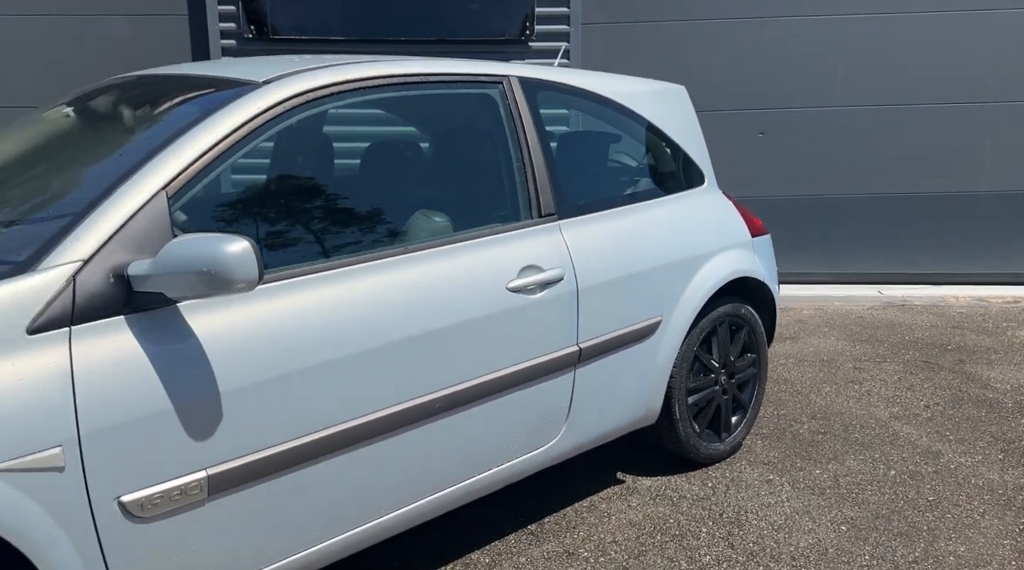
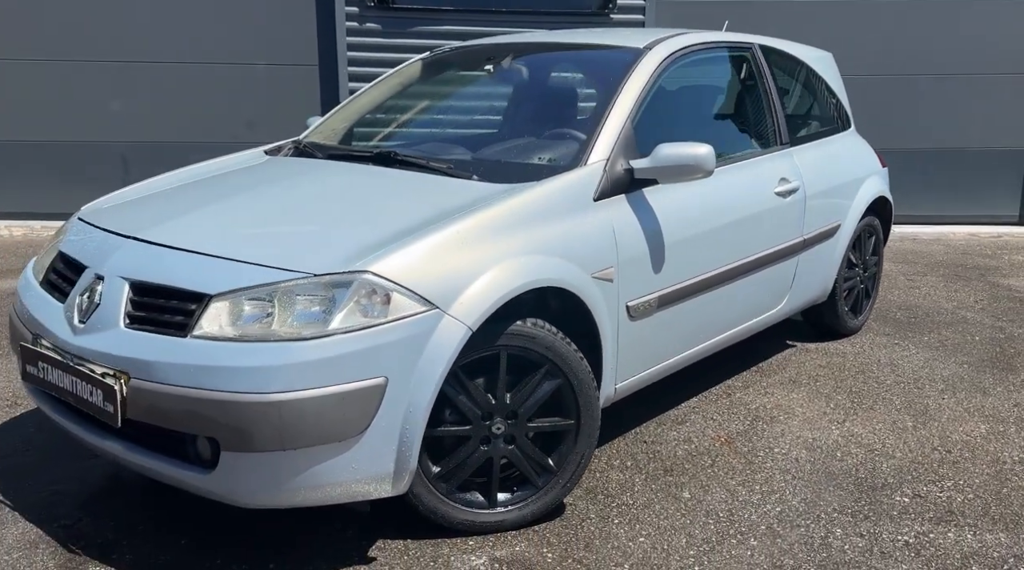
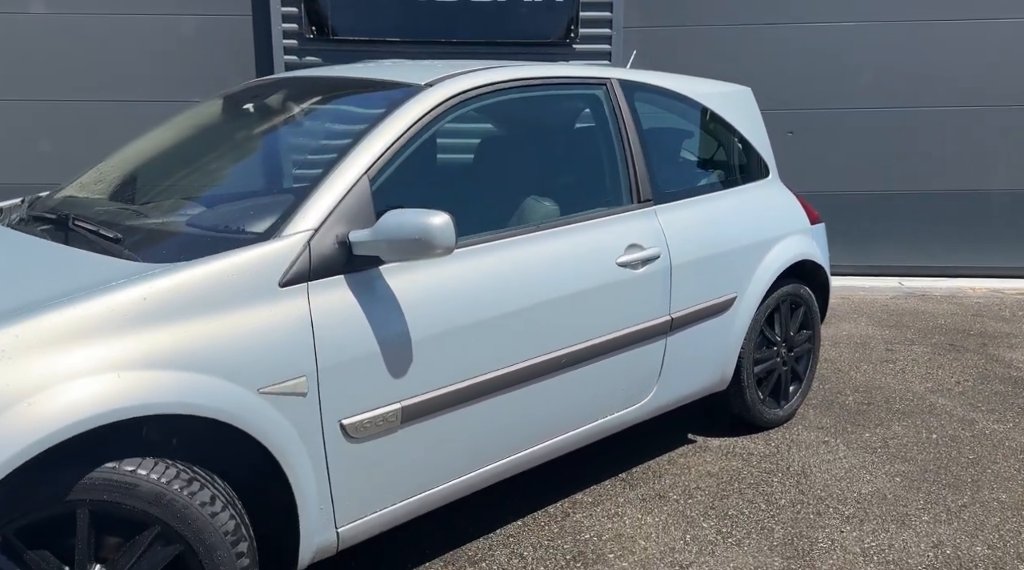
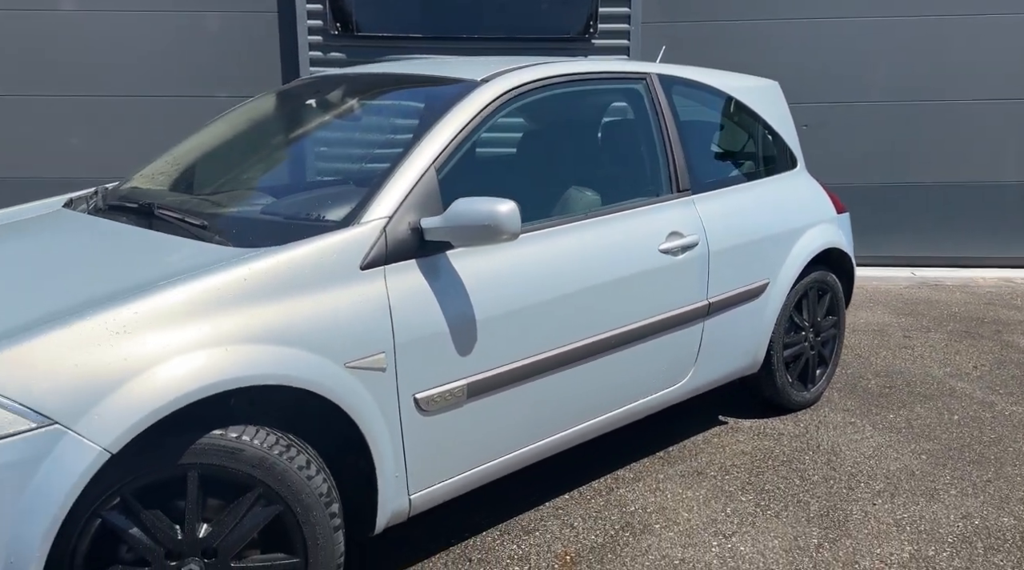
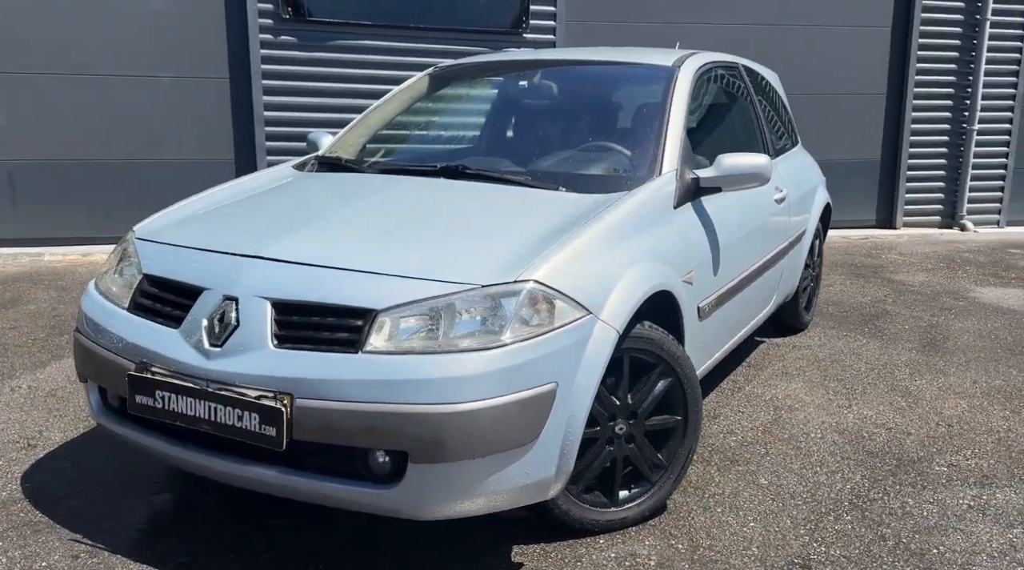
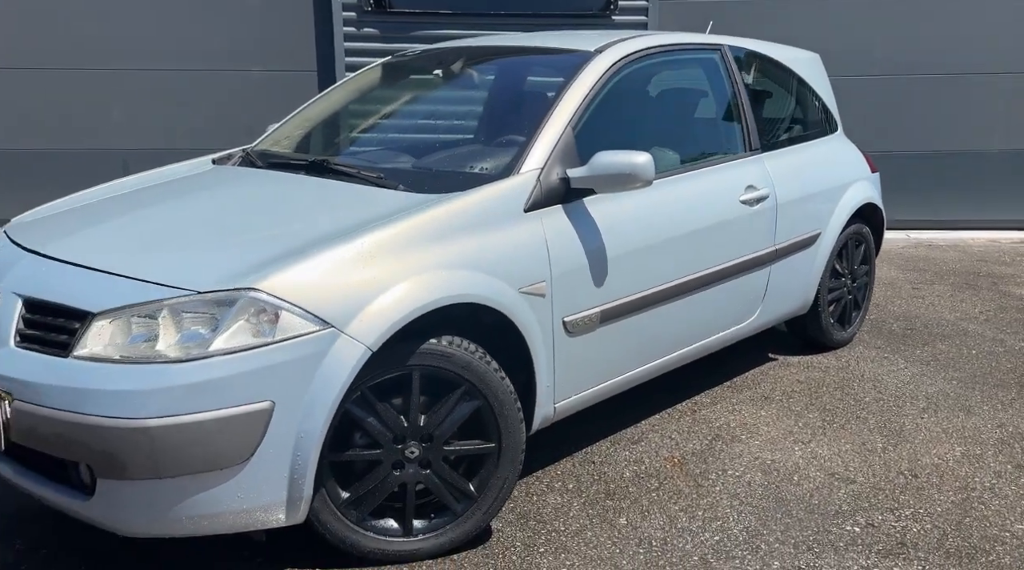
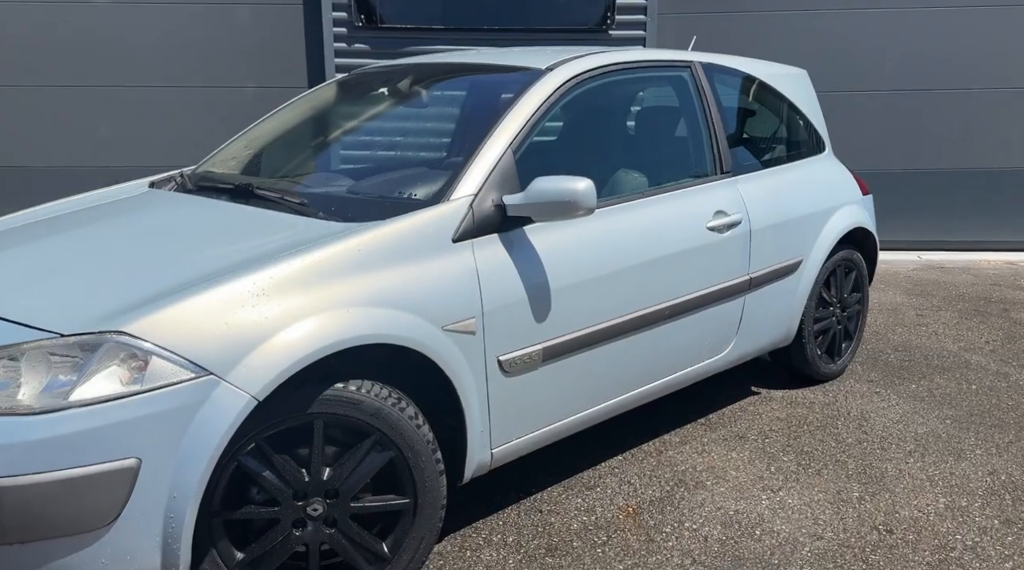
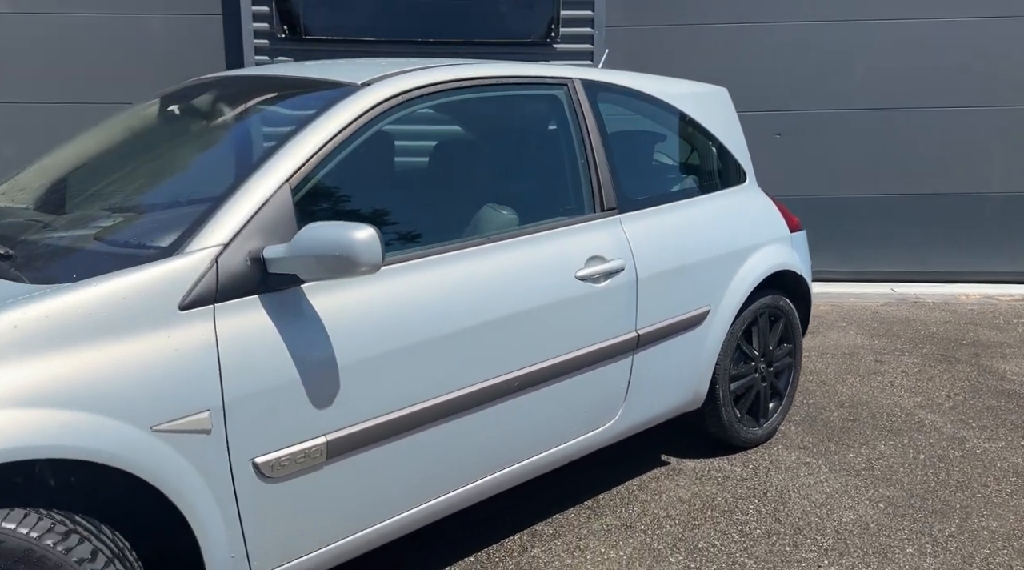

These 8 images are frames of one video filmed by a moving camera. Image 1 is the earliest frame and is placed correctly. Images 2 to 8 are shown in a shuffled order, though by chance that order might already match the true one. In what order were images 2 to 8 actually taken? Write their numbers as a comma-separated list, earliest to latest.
8, 3, 4, 7, 6, 2, 5
